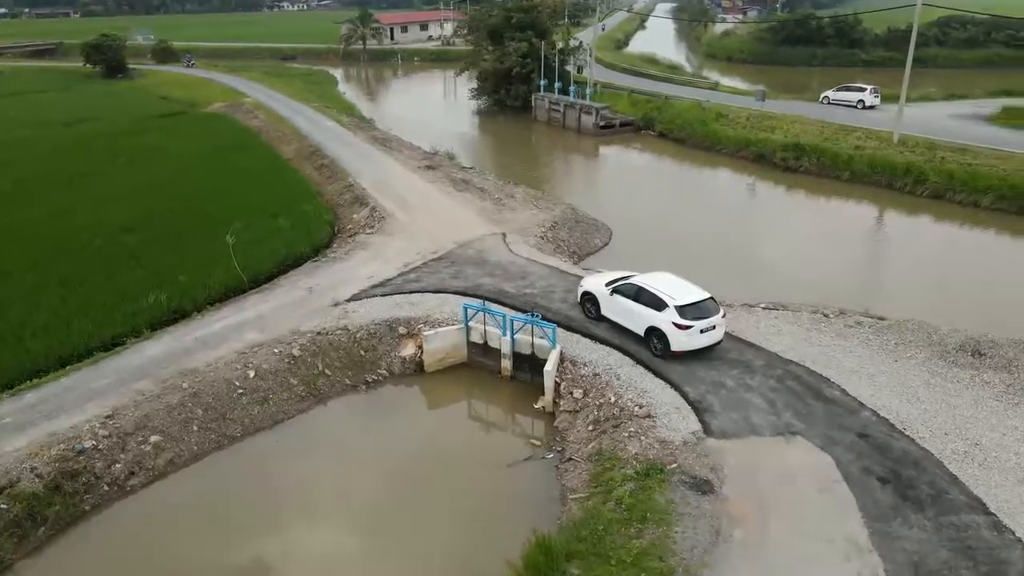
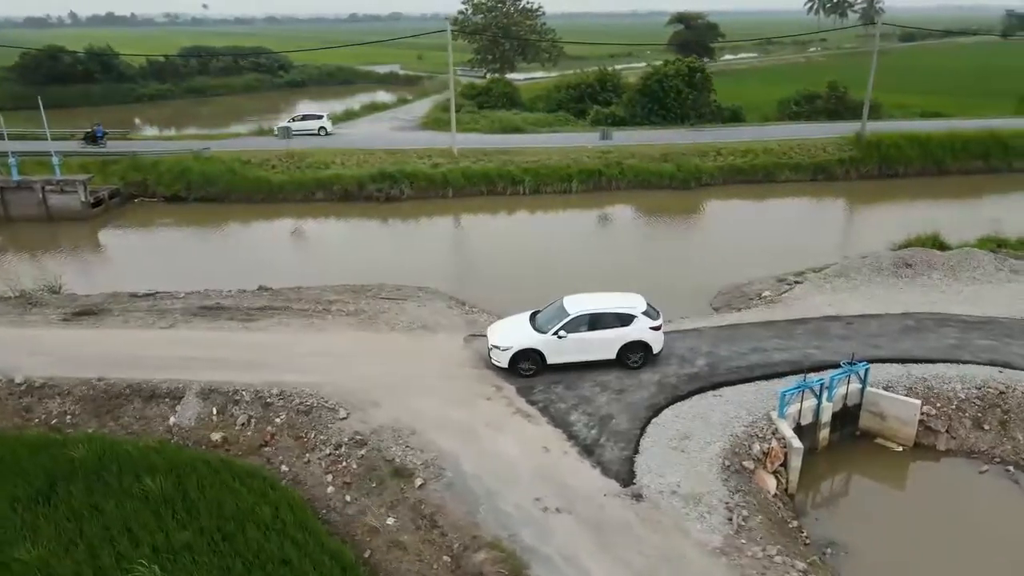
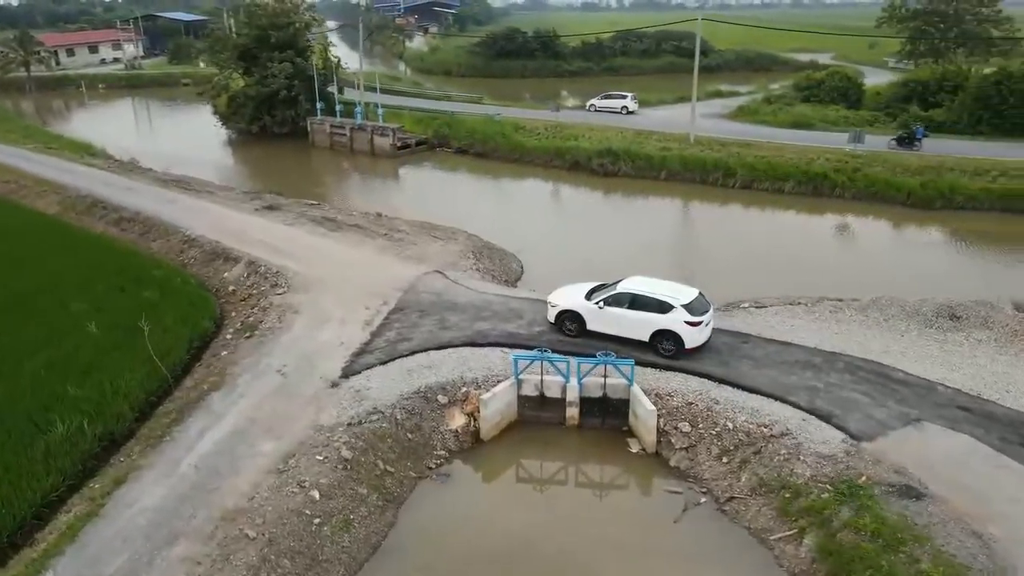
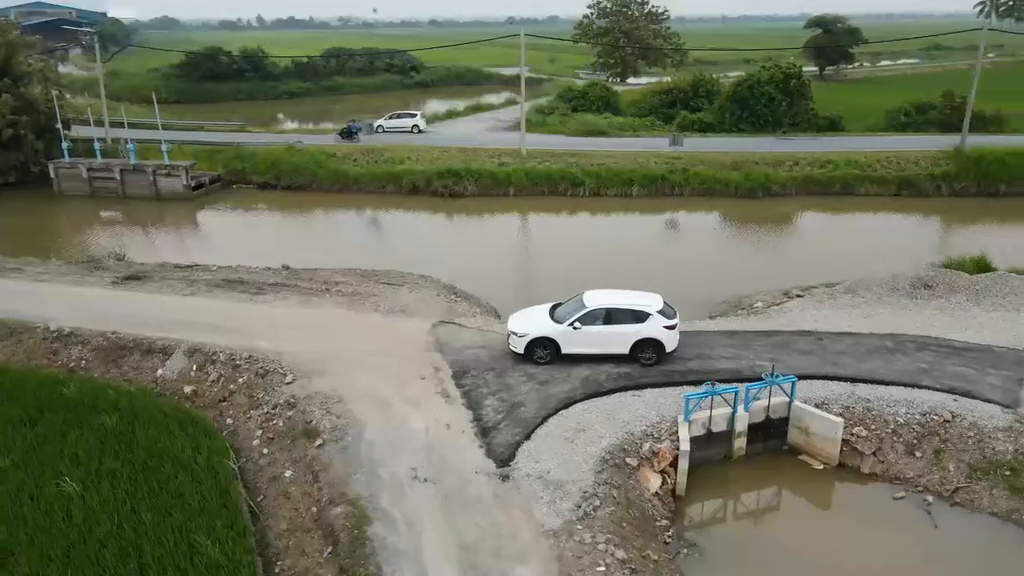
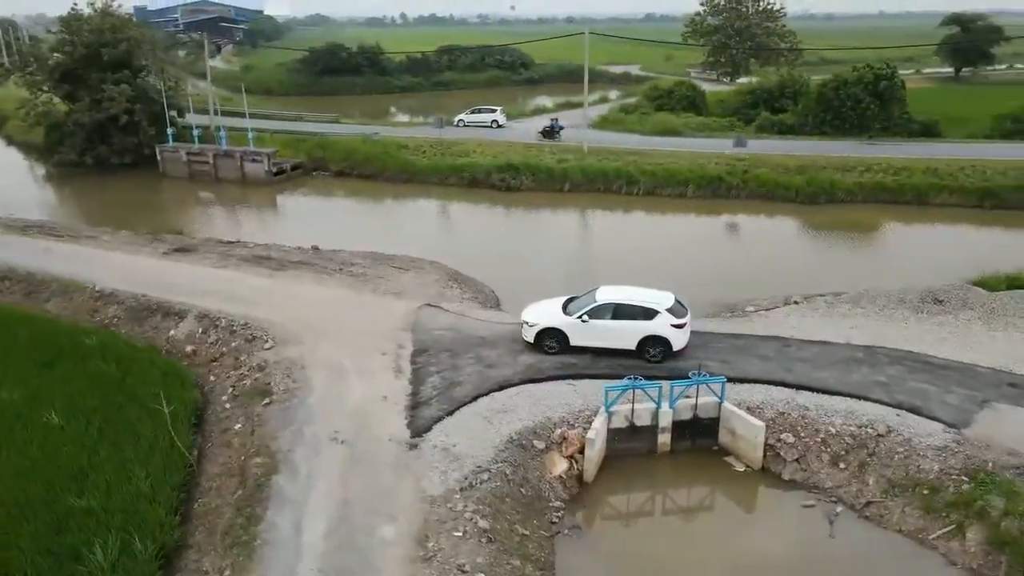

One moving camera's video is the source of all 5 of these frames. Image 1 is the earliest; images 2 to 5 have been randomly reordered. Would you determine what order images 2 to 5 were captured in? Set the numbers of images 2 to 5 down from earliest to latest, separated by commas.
3, 5, 4, 2
